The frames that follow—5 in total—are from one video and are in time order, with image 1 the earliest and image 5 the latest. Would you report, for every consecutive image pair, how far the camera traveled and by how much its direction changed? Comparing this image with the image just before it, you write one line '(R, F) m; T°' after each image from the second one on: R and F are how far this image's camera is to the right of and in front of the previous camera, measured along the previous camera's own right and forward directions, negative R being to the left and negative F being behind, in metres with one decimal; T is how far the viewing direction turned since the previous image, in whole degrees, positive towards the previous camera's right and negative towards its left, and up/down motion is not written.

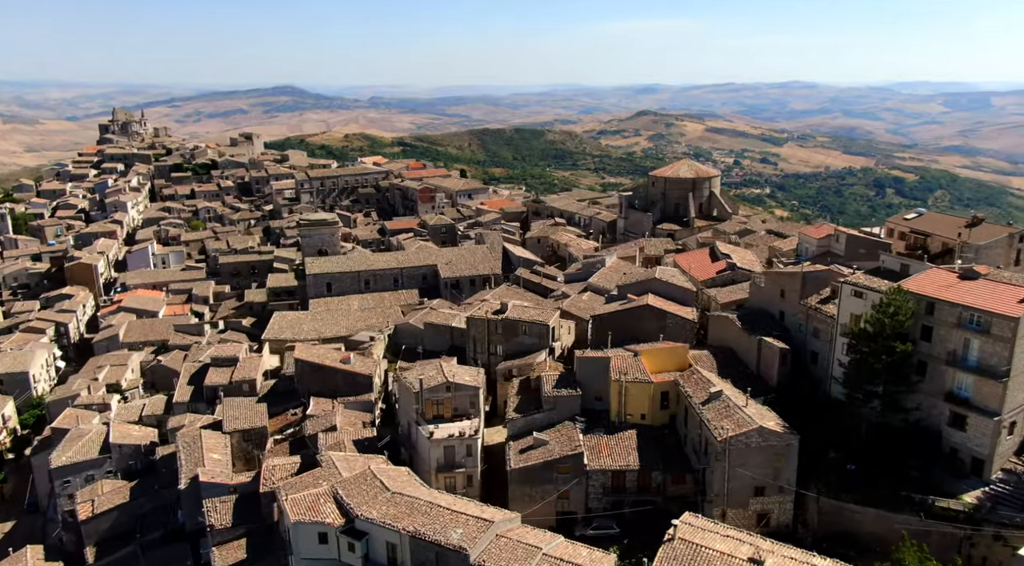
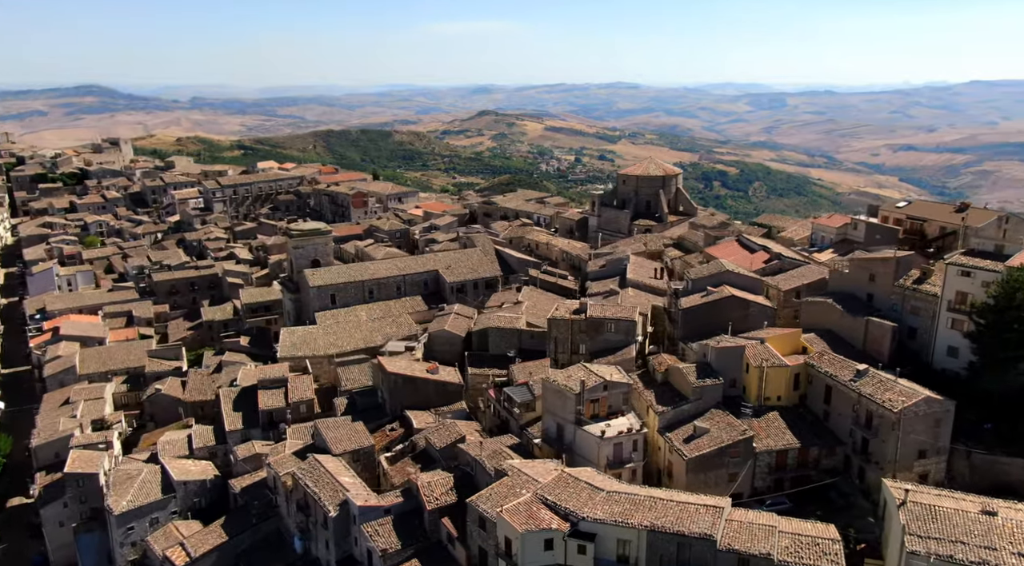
(-9.3, +0.5) m; +12°
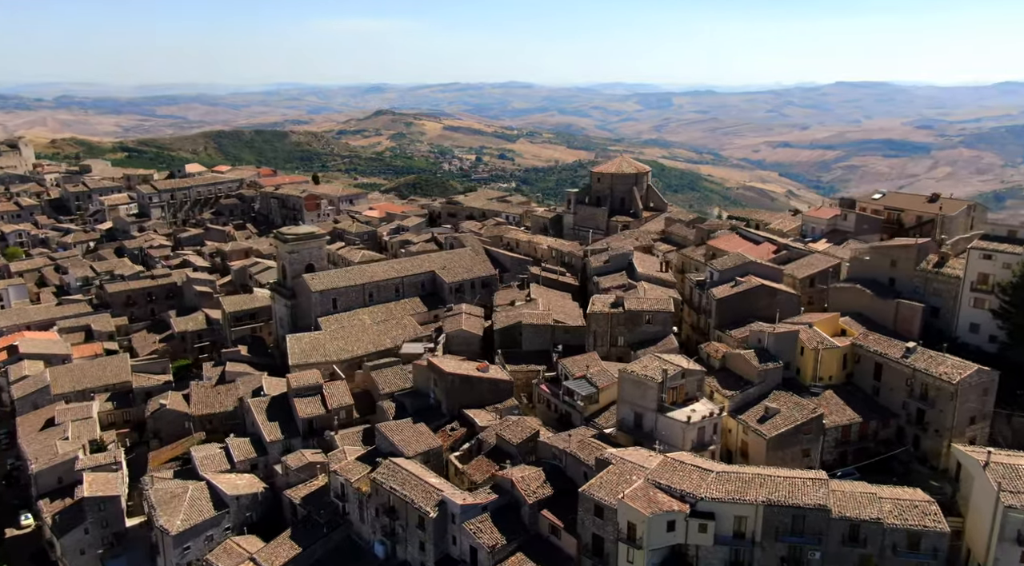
(-5.8, -0.2) m; +8°
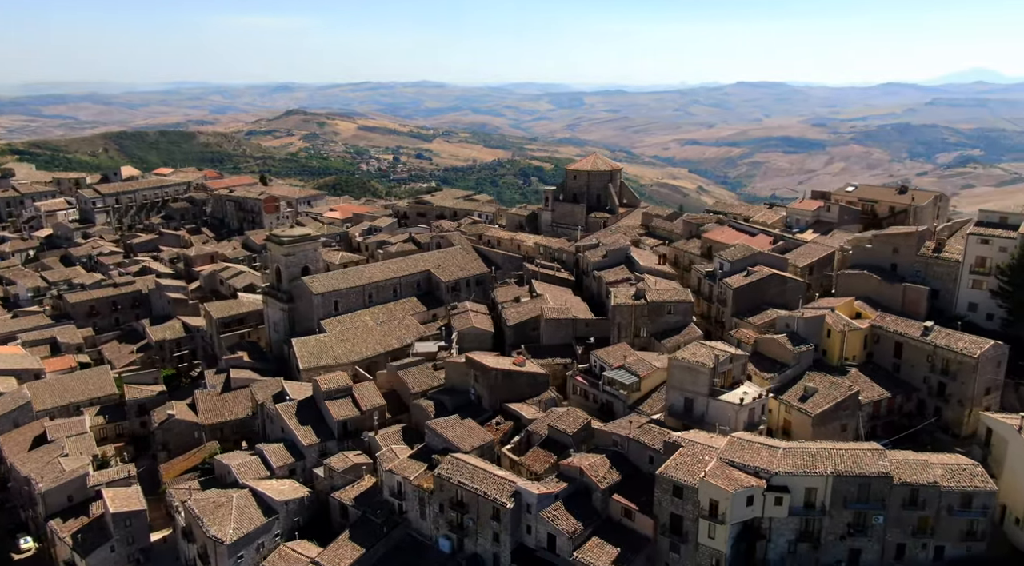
(-4.7, -0.4) m; +7°
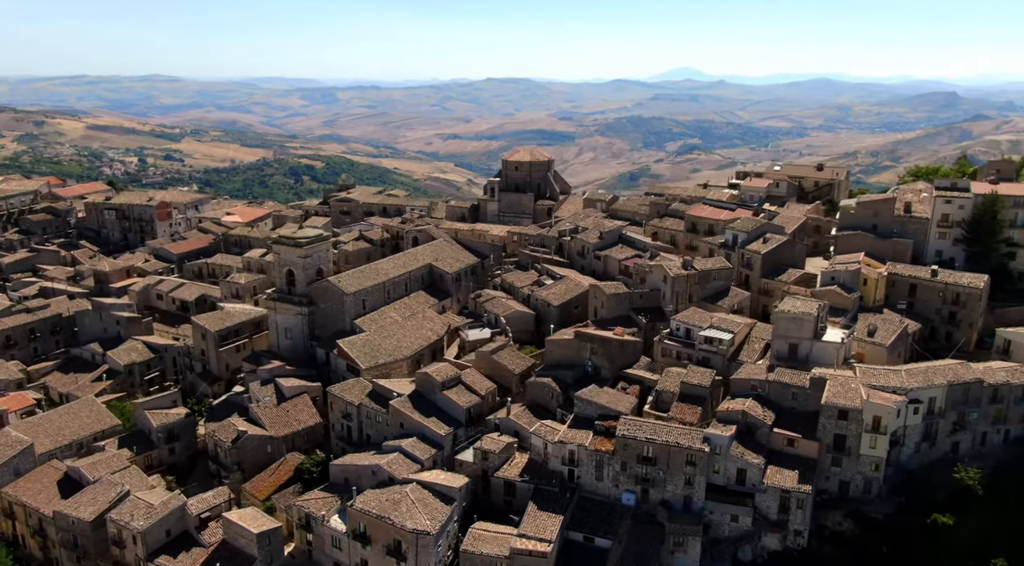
(-14.1, +0.3) m; +19°
